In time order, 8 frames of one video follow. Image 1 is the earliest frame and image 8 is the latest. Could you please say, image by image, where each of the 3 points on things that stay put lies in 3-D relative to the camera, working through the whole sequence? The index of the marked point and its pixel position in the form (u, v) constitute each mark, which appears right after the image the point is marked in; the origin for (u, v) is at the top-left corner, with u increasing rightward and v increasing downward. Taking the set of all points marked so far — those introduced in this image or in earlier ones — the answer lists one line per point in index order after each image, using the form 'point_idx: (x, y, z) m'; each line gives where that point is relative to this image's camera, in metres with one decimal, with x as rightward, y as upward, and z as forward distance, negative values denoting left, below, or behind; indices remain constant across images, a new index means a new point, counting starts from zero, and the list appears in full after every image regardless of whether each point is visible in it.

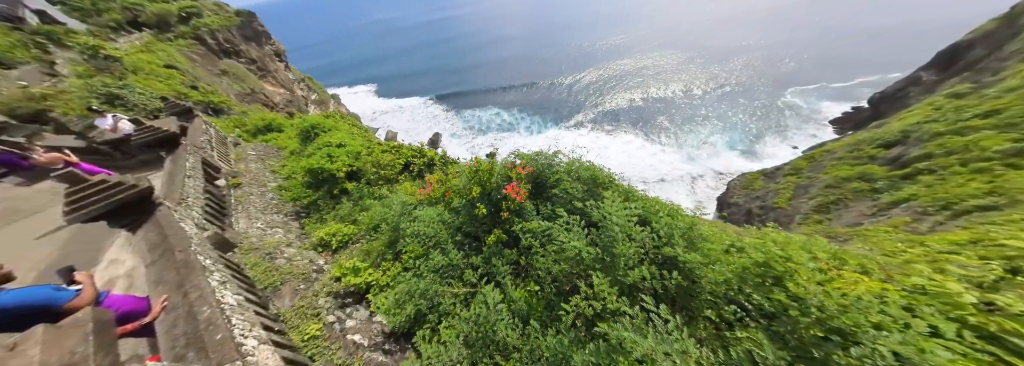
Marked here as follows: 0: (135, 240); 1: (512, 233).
0: (-4.8, -0.7, +2.9) m
1: (+0.1, -0.8, +3.5) m
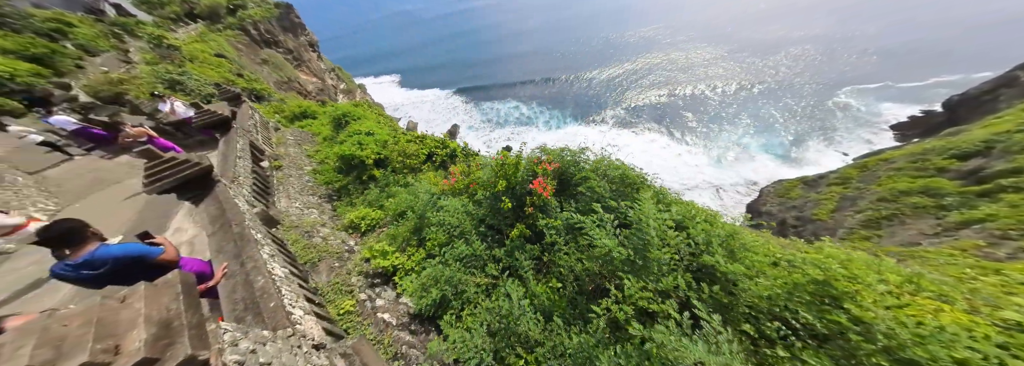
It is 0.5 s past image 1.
0: (-4.5, -0.4, +3.3) m
1: (+0.5, -0.7, +3.5) m
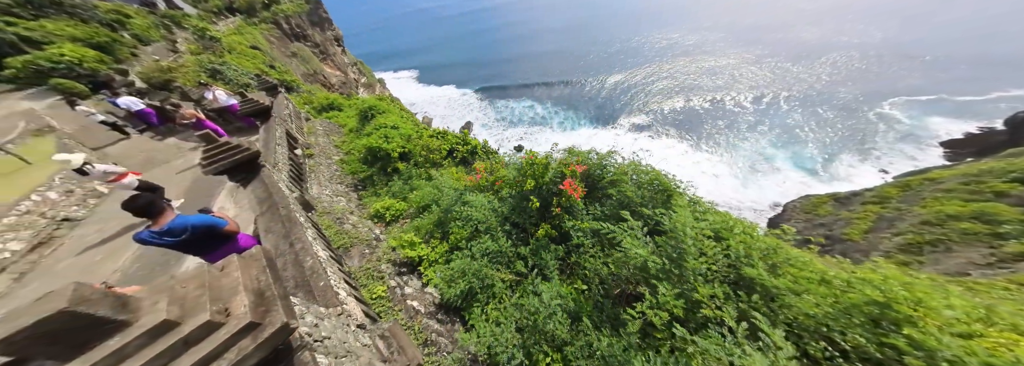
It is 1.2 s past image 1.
0: (-4.1, -0.2, +3.5) m
1: (+0.9, -0.7, +3.5) m
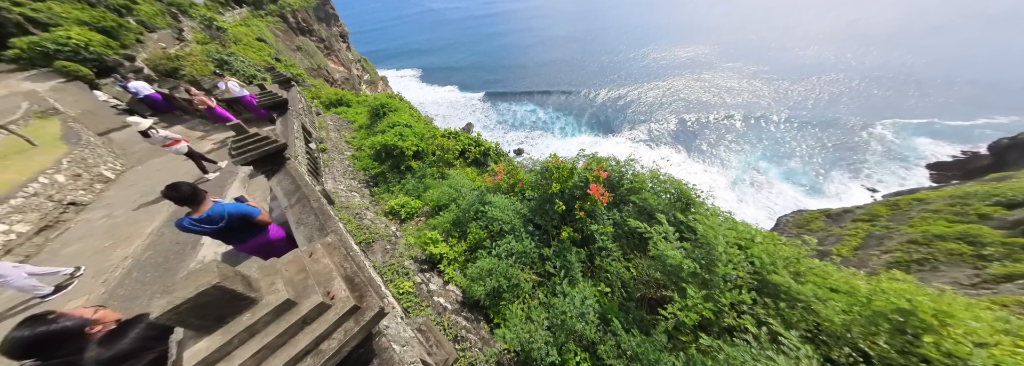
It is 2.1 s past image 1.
0: (-3.7, 0.0, +3.6) m
1: (+1.2, -0.8, +3.6) m
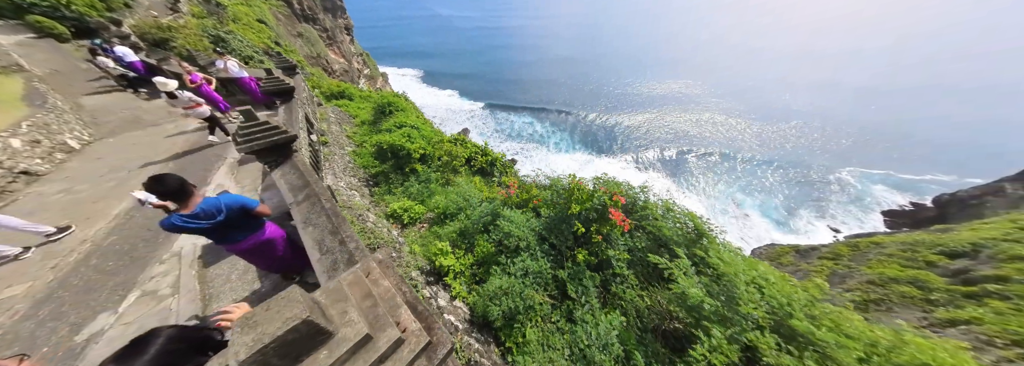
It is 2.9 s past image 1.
0: (-3.4, +0.1, +3.3) m
1: (+1.4, -1.2, +3.6) m
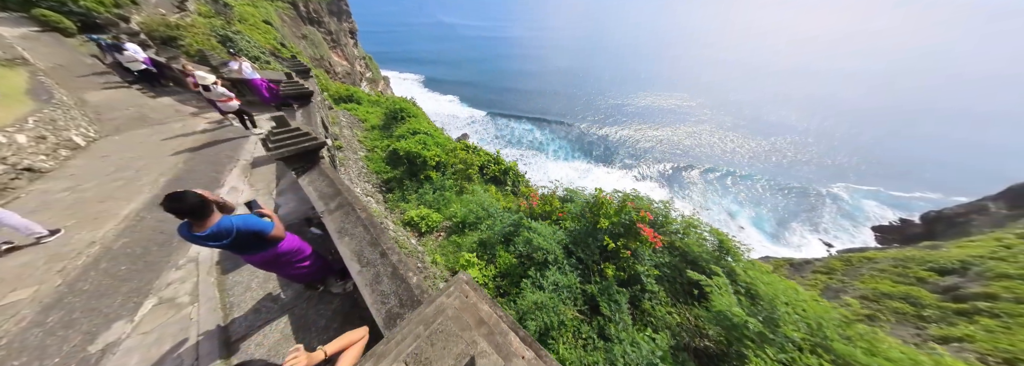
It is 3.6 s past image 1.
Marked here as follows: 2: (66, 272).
0: (-2.9, 0.0, +3.3) m
1: (+1.9, -1.4, +3.5) m
2: (-6.7, -1.3, +3.4) m
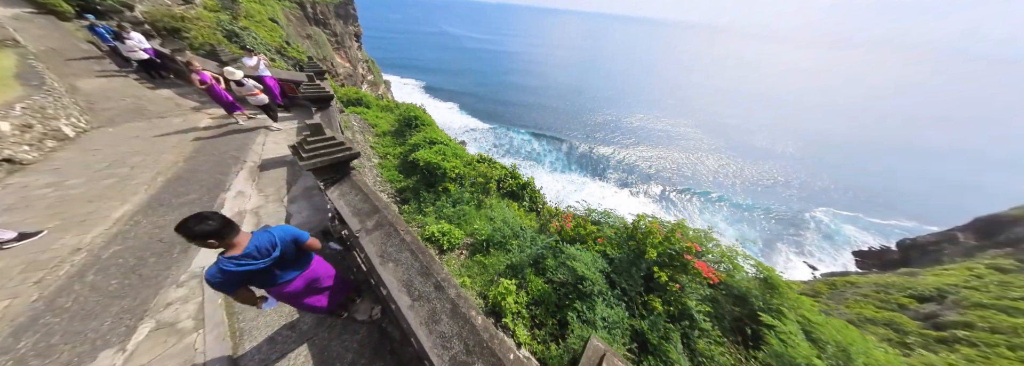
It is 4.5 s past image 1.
0: (-2.2, -0.2, +3.0) m
1: (+2.4, -1.8, +3.3) m
2: (-6.1, -1.3, +3.0) m
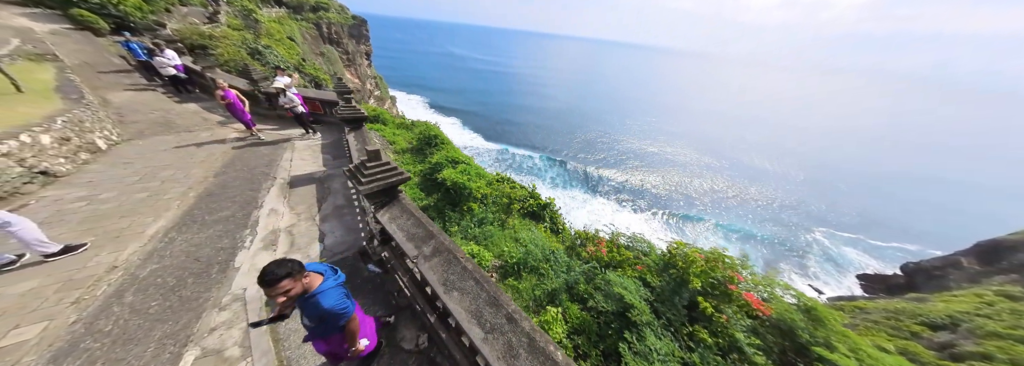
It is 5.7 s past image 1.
0: (-1.6, -0.5, +3.0) m
1: (+3.1, -2.3, +3.3) m
2: (-5.5, -1.6, +2.9) m
